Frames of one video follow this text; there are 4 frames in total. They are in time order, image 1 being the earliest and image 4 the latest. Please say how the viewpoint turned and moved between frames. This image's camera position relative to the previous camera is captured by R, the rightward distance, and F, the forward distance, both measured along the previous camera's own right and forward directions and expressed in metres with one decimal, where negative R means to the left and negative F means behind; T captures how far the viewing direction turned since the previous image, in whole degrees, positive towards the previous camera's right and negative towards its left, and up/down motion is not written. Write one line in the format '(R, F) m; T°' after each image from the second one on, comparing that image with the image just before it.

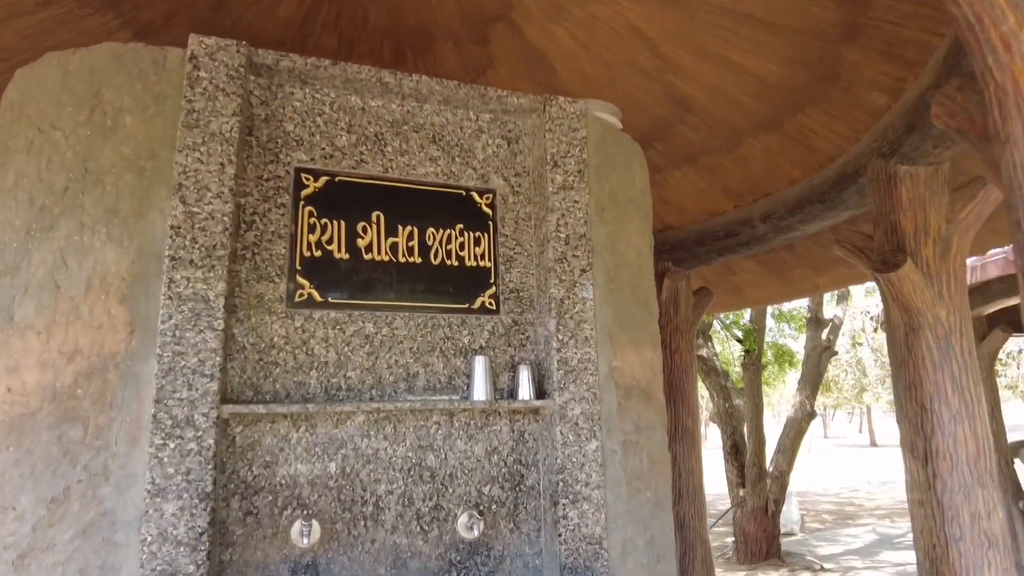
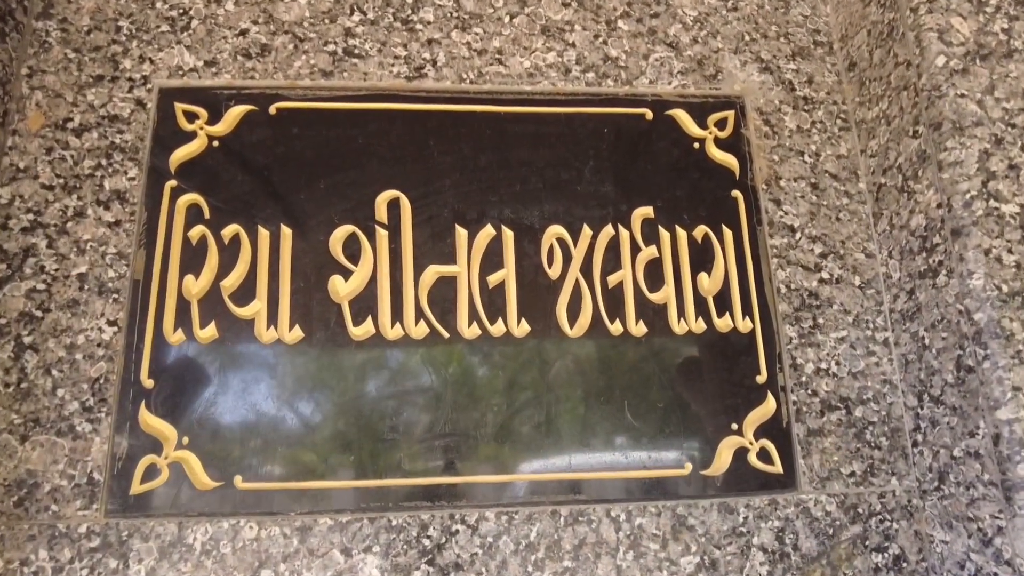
(-0.2, +1.7) m; -15°
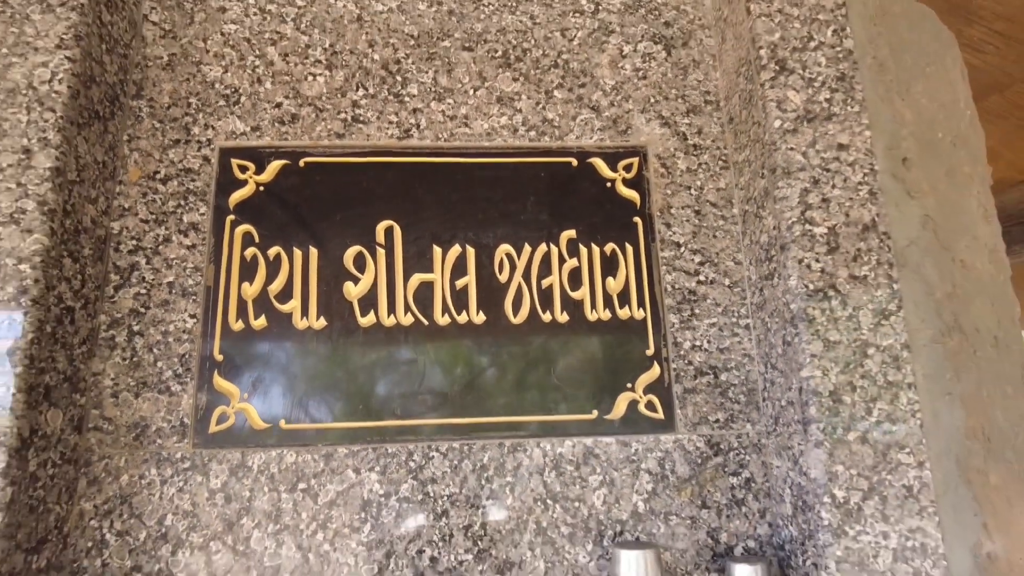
(+0.1, -0.3) m; -1°
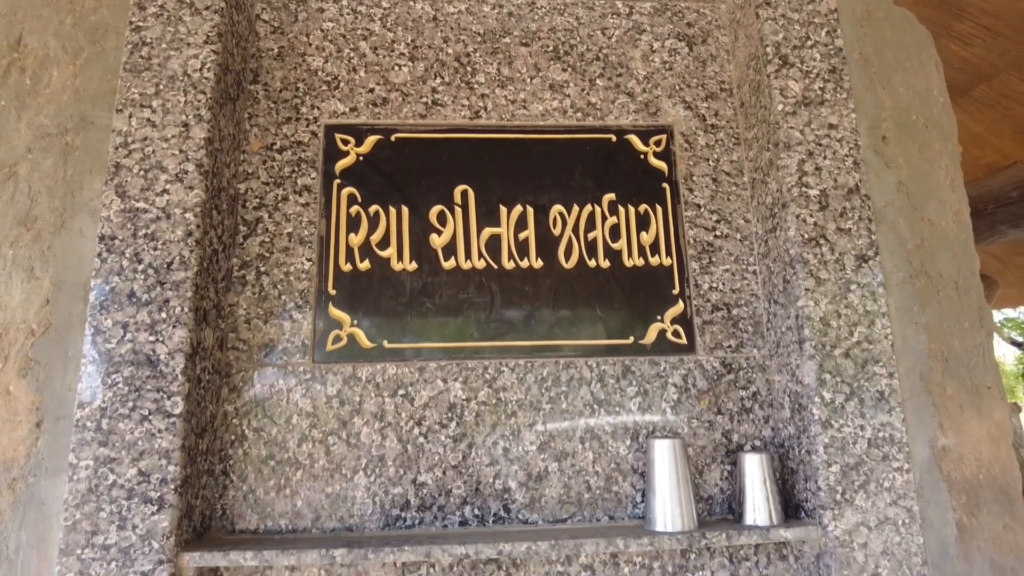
(-0.1, -0.3) m; 0°
